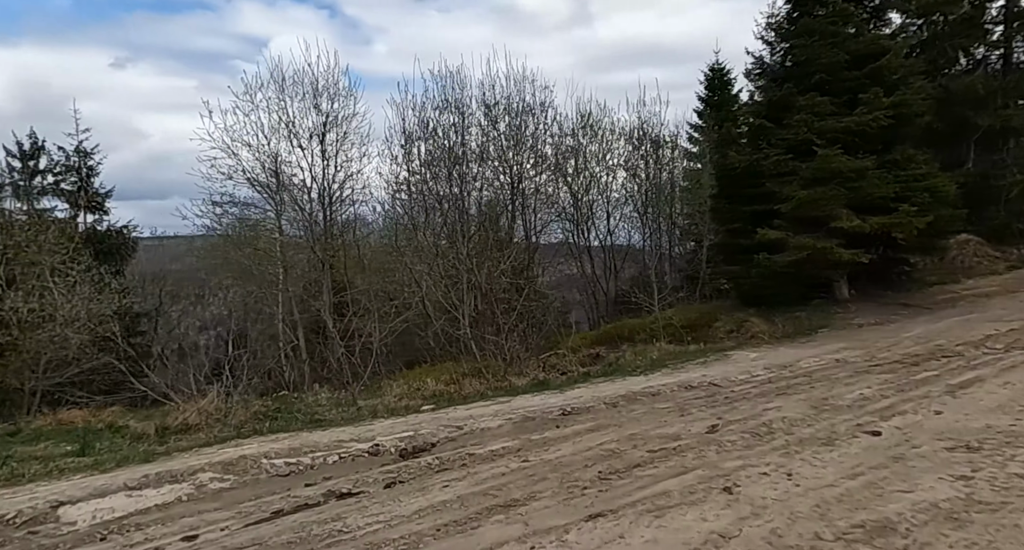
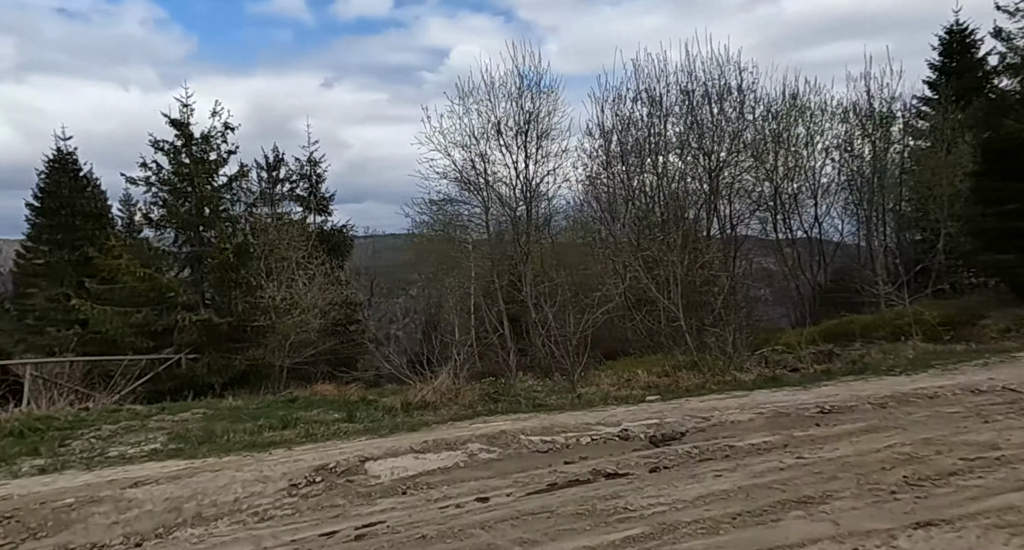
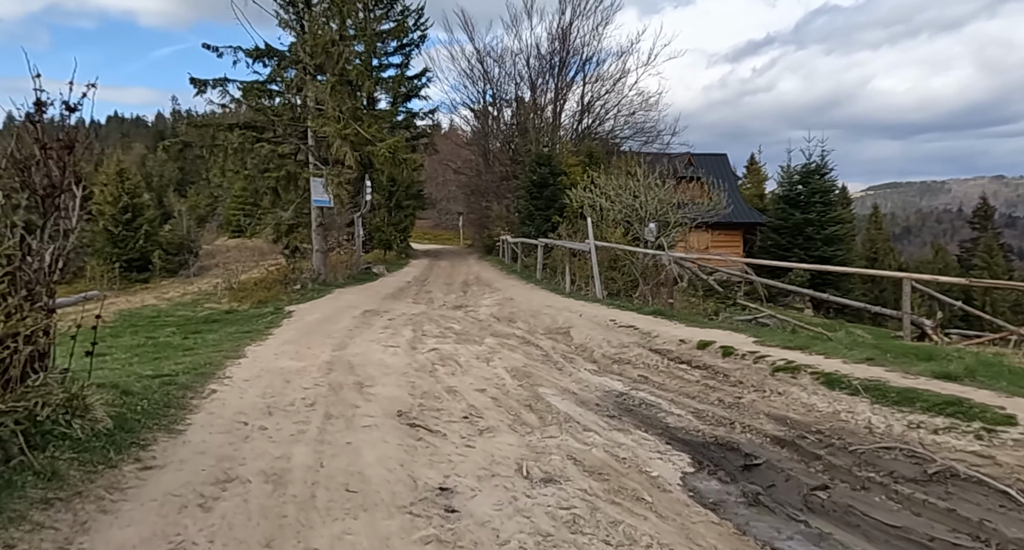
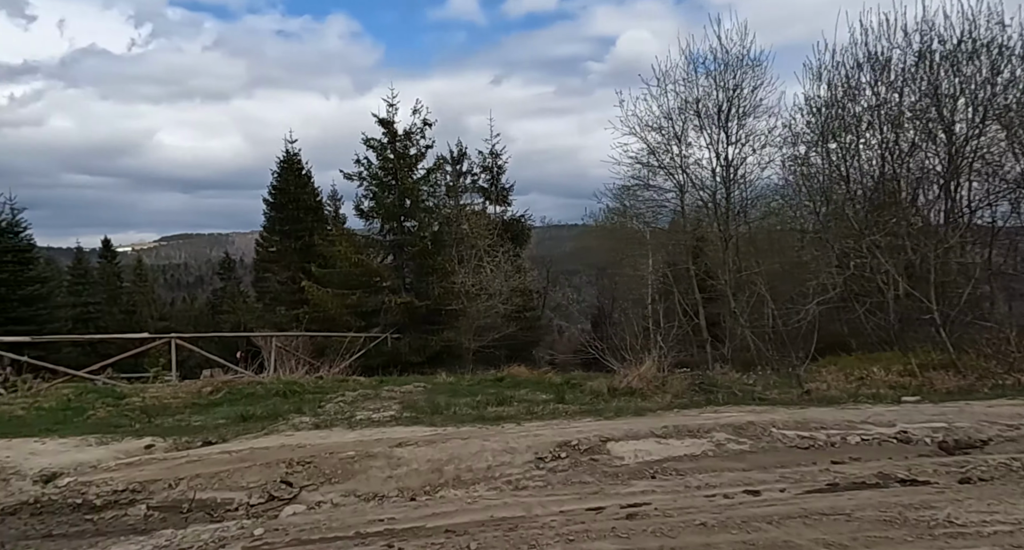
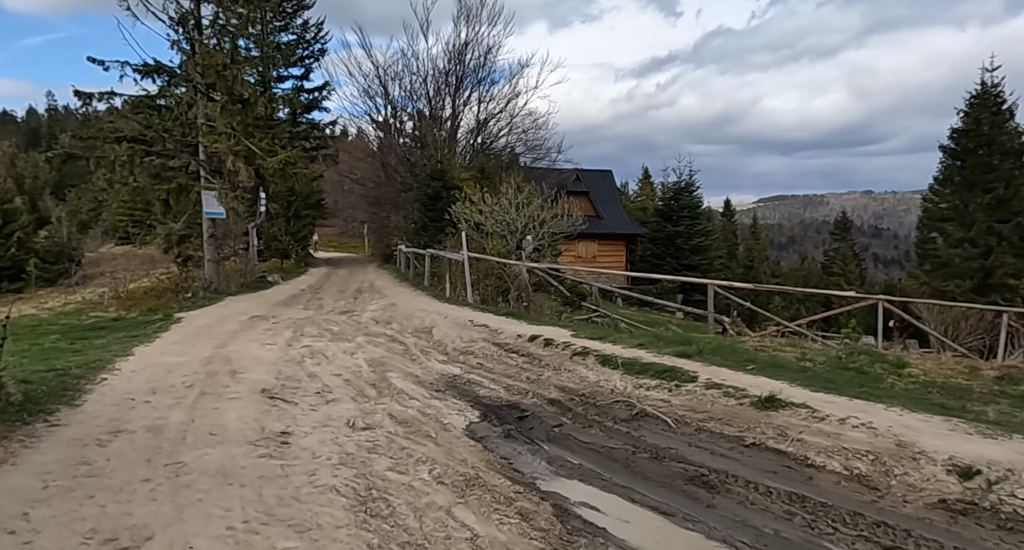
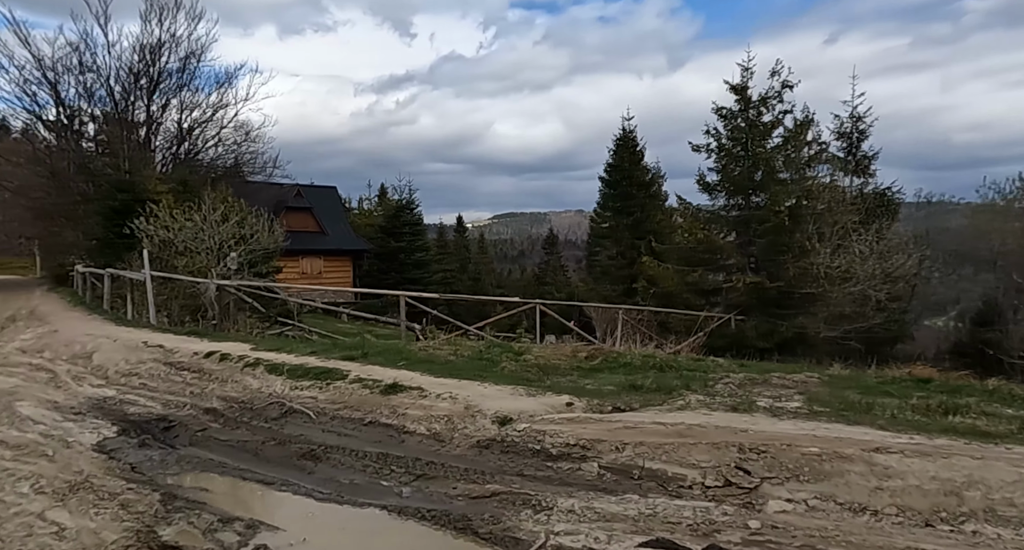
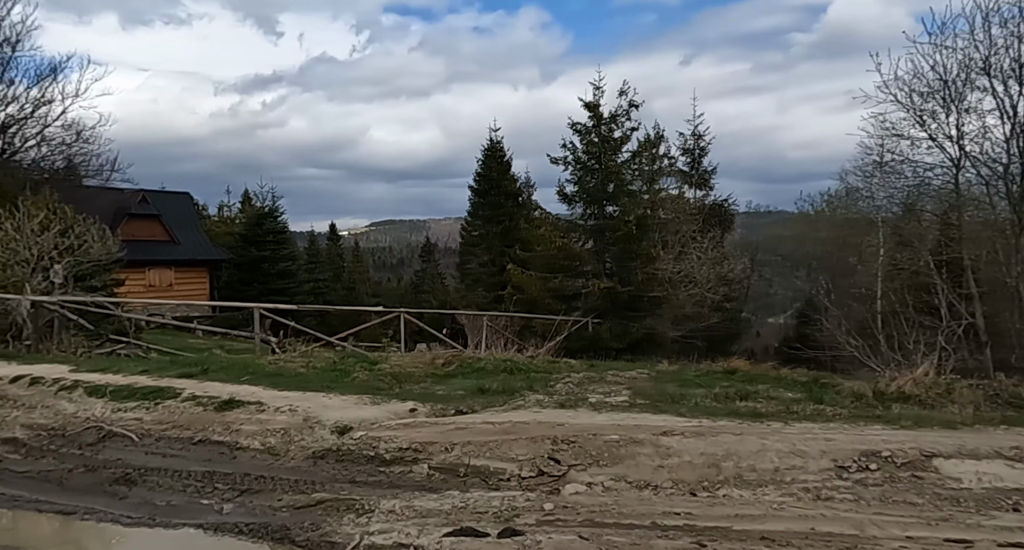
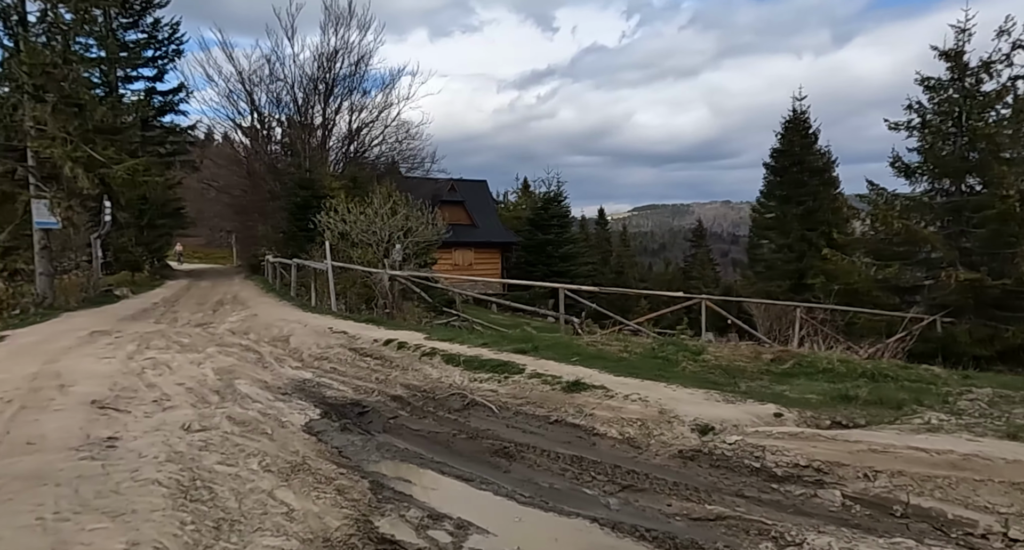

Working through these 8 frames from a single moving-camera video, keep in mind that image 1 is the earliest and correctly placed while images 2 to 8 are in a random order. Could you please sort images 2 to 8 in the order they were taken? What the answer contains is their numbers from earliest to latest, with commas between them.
2, 4, 7, 6, 8, 5, 3
